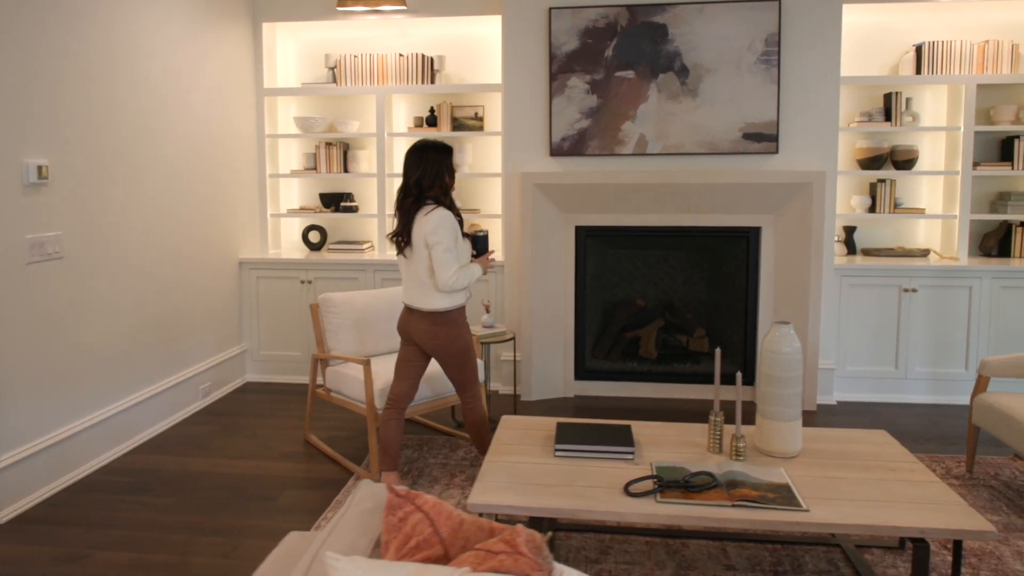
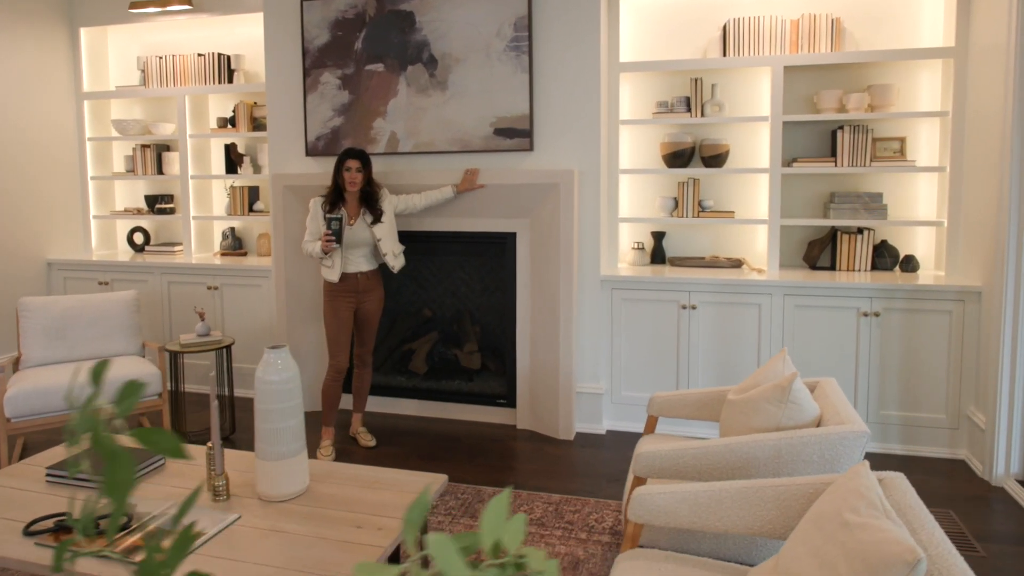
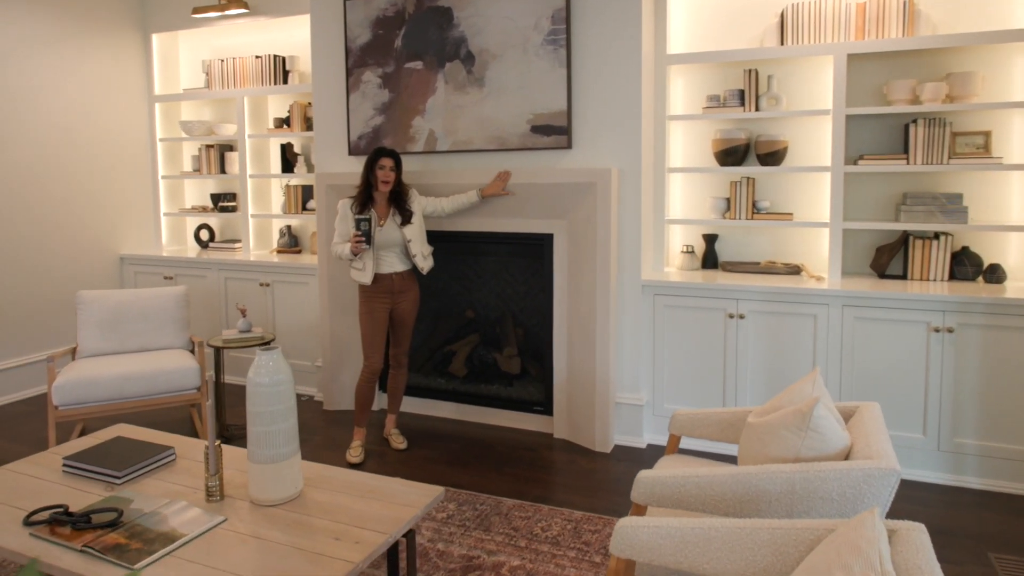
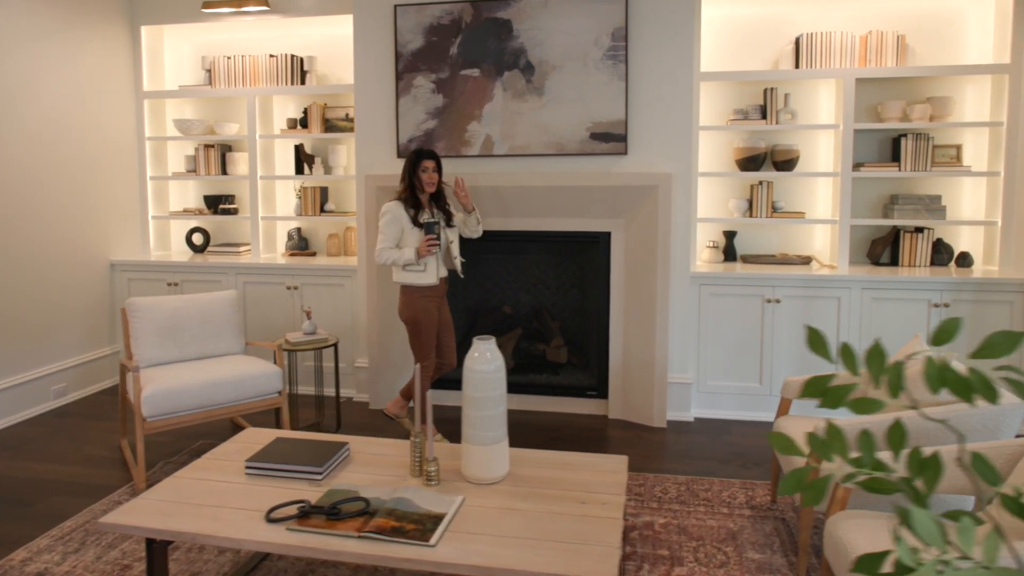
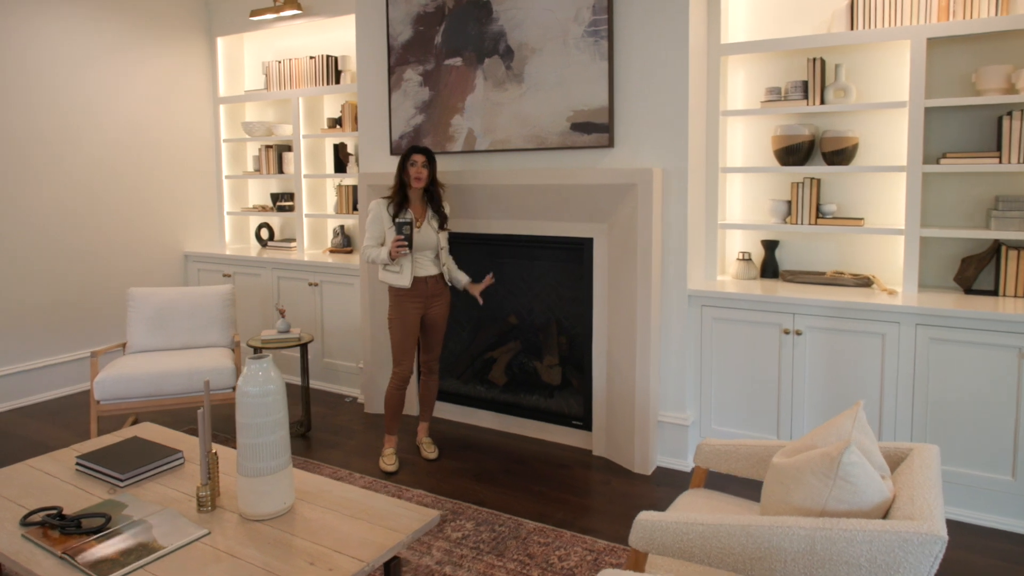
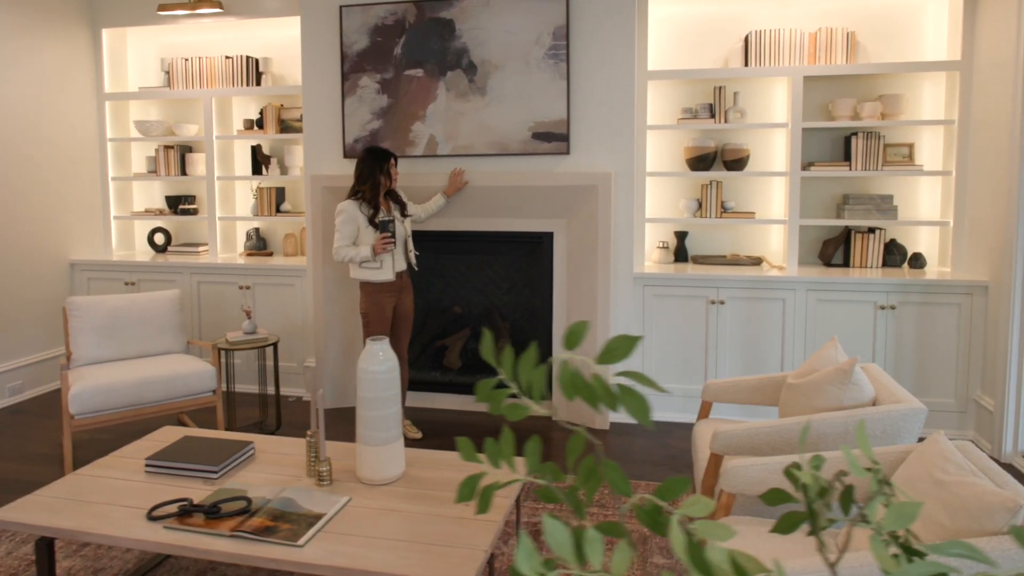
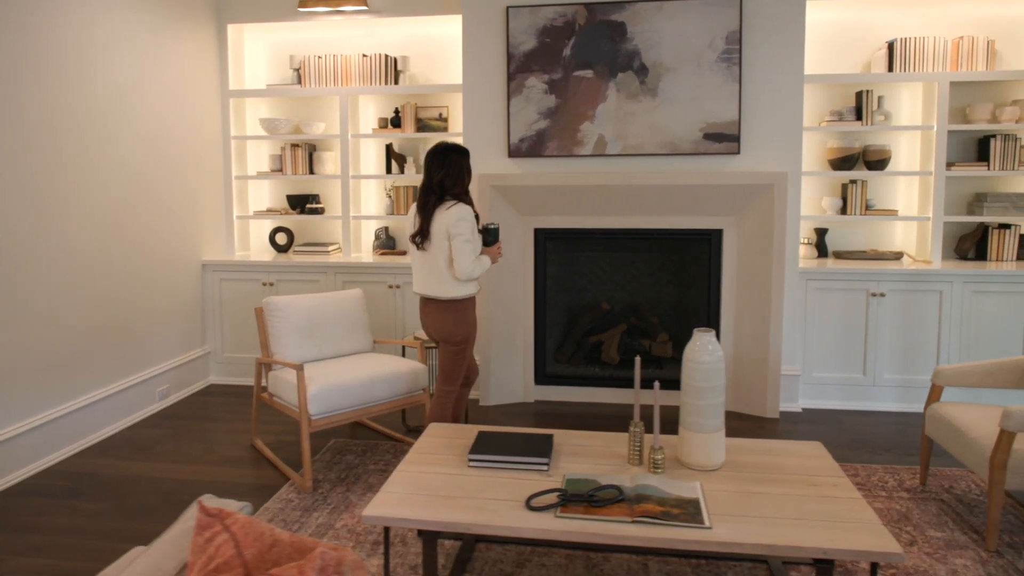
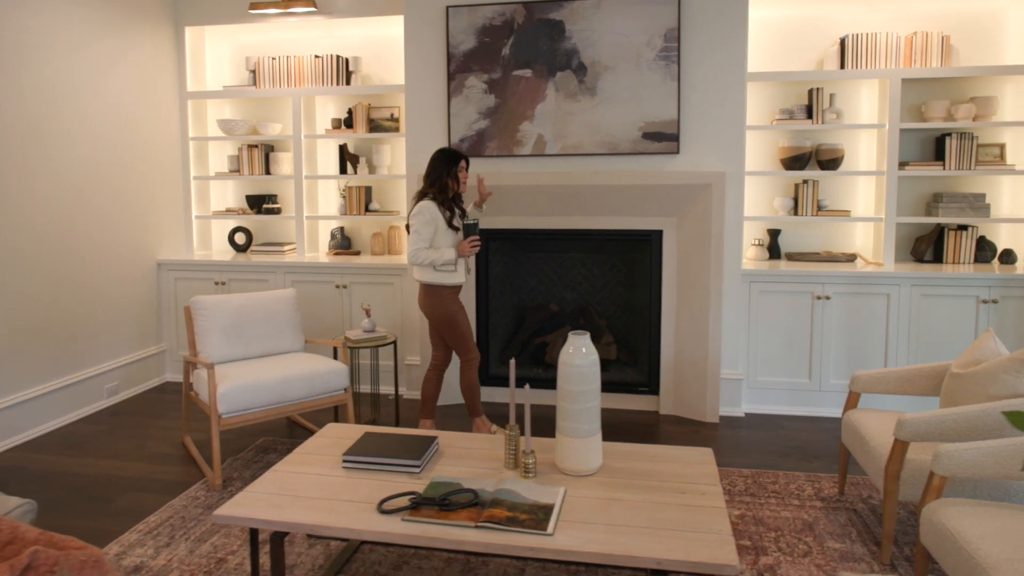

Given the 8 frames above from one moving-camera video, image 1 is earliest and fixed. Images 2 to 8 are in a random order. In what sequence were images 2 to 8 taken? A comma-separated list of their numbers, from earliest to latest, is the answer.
7, 8, 4, 6, 2, 3, 5
